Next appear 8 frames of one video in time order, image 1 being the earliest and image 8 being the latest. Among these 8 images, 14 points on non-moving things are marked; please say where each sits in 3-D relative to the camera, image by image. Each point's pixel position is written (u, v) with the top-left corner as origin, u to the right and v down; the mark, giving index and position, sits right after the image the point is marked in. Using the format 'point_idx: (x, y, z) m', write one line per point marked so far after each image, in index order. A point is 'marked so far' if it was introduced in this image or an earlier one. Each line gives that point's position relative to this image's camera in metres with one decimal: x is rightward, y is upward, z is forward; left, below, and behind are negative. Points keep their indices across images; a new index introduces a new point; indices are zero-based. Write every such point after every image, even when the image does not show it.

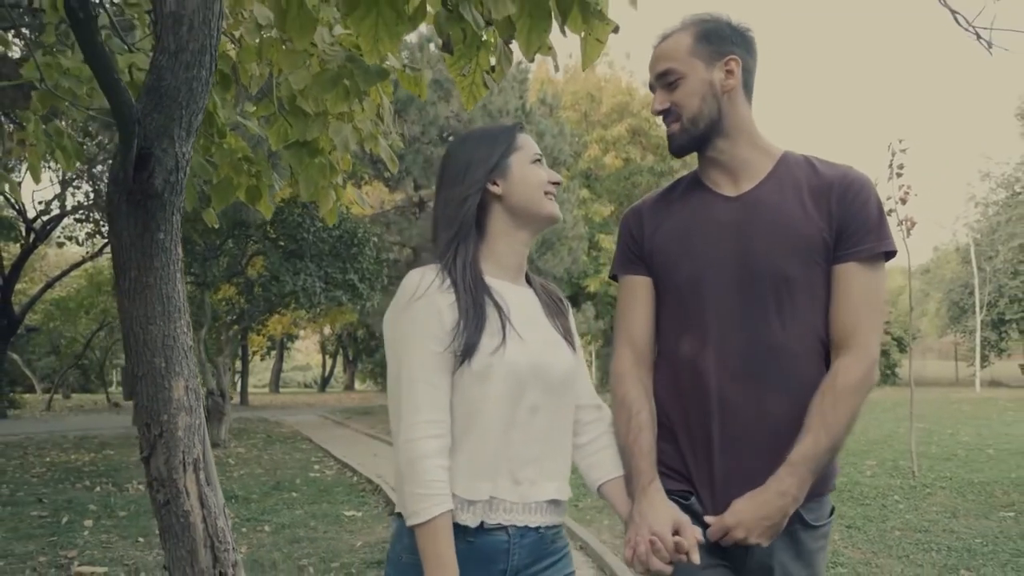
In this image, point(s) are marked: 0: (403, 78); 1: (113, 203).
0: (-0.4, +0.8, +3.8) m
1: (-1.3, +0.3, +3.3) m
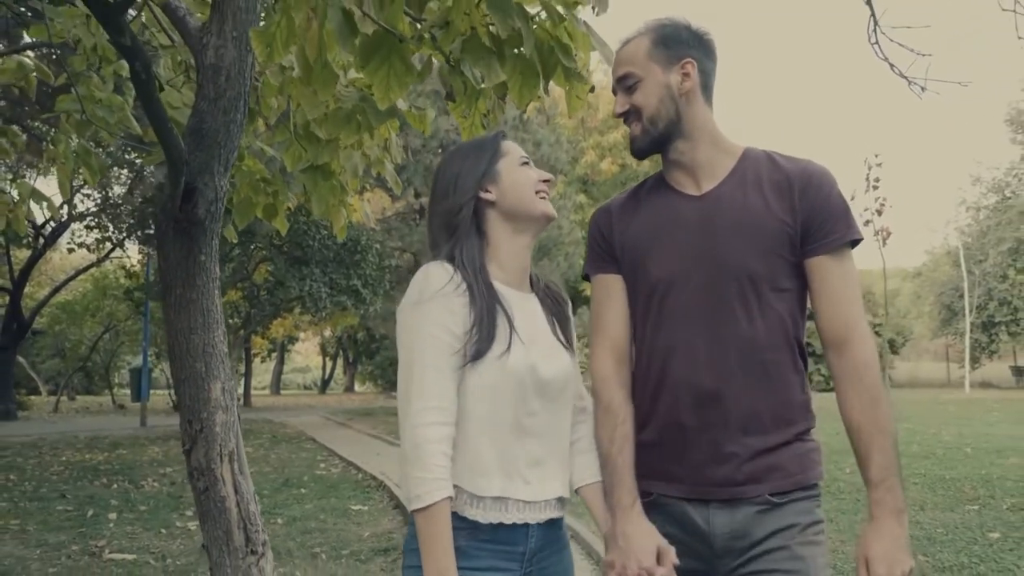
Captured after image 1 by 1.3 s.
0: (-0.4, +0.8, +4.3) m
1: (-1.3, +0.2, +3.8) m
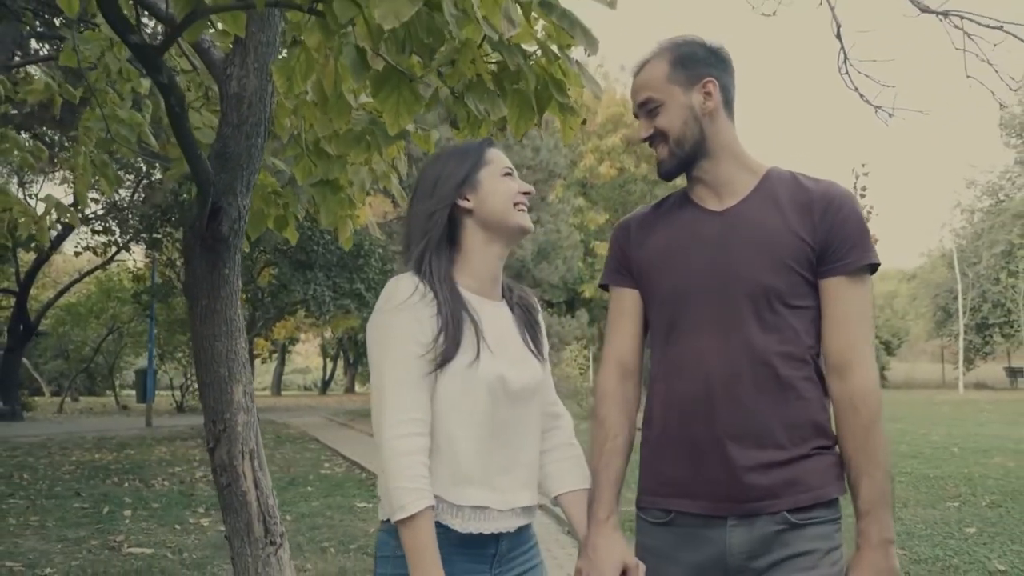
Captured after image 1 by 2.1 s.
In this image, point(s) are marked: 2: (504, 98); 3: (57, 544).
0: (-0.5, +0.7, +4.6) m
1: (-1.3, +0.2, +4.1) m
2: (0.0, +0.7, +3.4) m
3: (-3.1, -1.8, +6.7) m
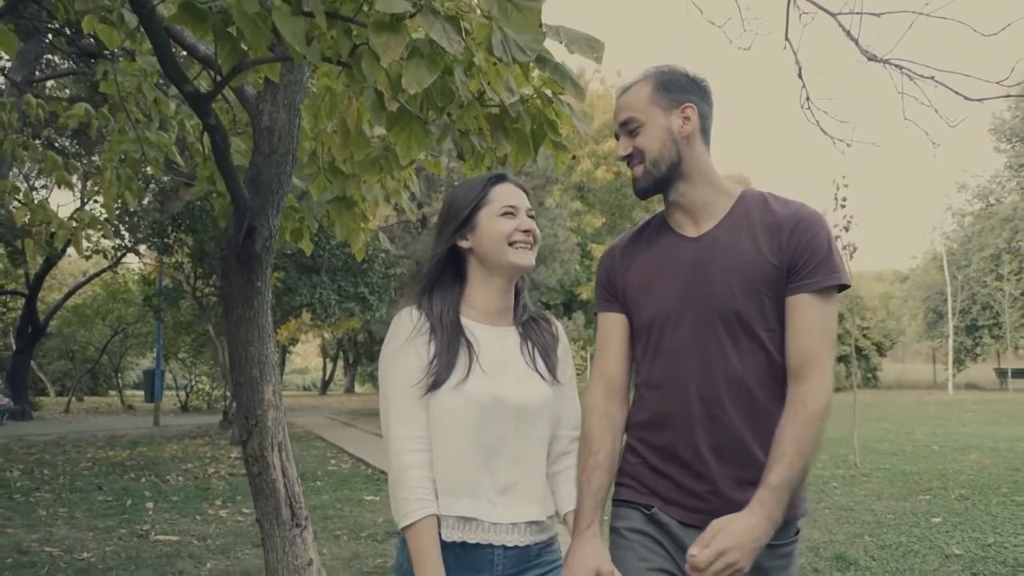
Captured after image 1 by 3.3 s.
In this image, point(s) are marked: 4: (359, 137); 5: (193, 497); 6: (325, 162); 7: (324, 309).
0: (-0.5, +0.7, +5.1) m
1: (-1.3, +0.1, +4.6) m
2: (0.0, +0.6, +3.9) m
3: (-3.1, -1.8, +7.2) m
4: (-0.7, +0.7, +4.3) m
5: (-3.0, -2.0, +9.2) m
6: (-1.1, +0.7, +5.7) m
7: (-2.9, -0.3, +15.3) m
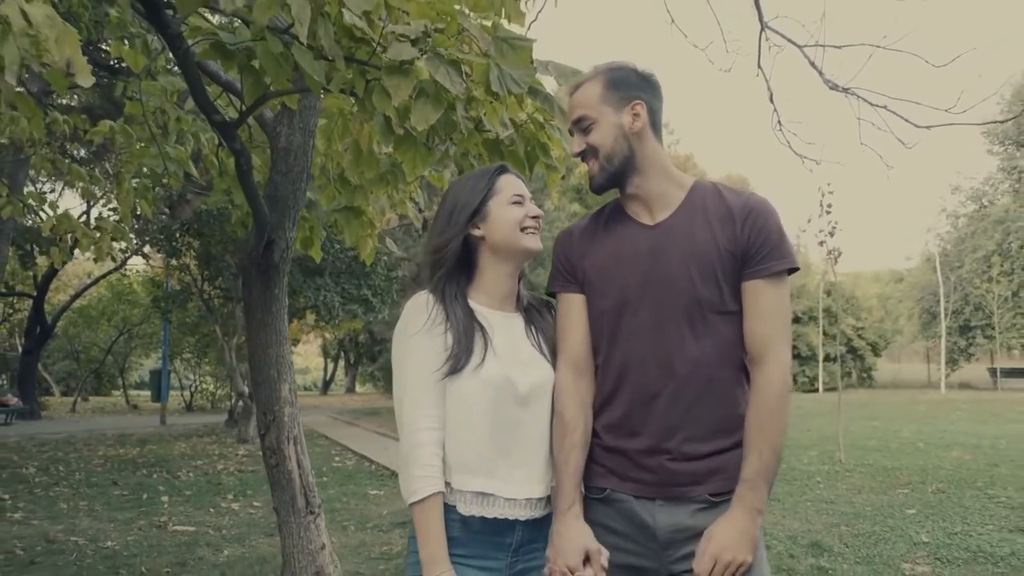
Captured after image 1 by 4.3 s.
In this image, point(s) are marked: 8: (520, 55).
0: (-0.5, +0.6, +5.5) m
1: (-1.4, +0.1, +5.0) m
2: (0.0, +0.6, +4.3) m
3: (-3.1, -1.8, +7.7) m
4: (-0.7, +0.6, +4.7) m
5: (-3.0, -2.0, +9.6) m
6: (-1.1, +0.7, +6.1) m
7: (-2.9, -0.4, +15.7) m
8: (0.0, +0.8, +3.5) m
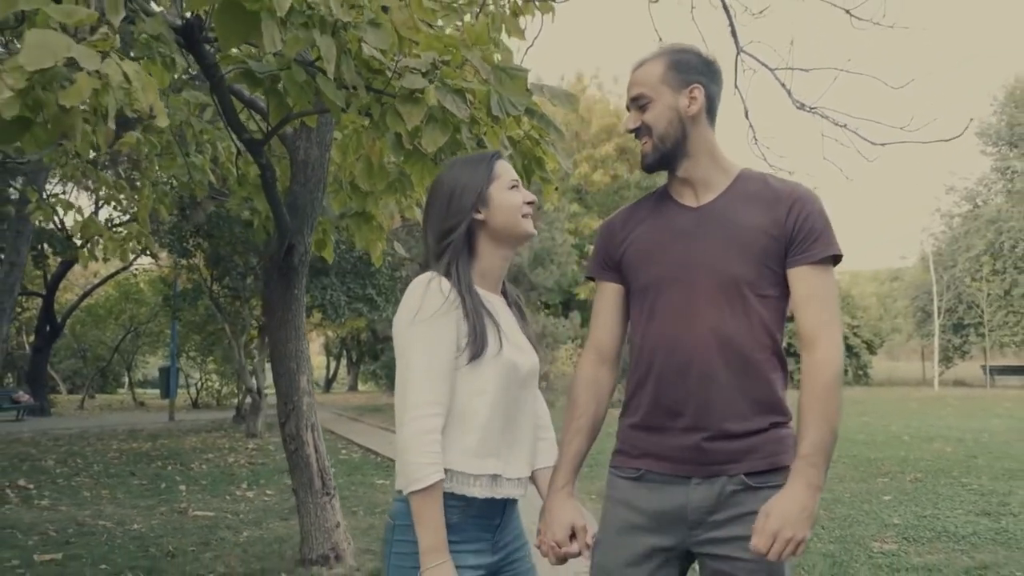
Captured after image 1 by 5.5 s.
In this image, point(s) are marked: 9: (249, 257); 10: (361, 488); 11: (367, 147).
0: (-0.5, +0.6, +6.0) m
1: (-1.4, +0.1, +5.5) m
2: (-0.1, +0.6, +4.8) m
3: (-3.2, -1.8, +8.1) m
4: (-0.7, +0.6, +5.2) m
5: (-3.0, -2.0, +10.1) m
6: (-1.1, +0.7, +6.6) m
7: (-2.9, -0.3, +16.2) m
8: (0.0, +0.8, +4.0) m
9: (-4.2, +0.5, +15.9) m
10: (-1.4, -1.9, +9.4) m
11: (-0.8, +0.7, +5.1) m
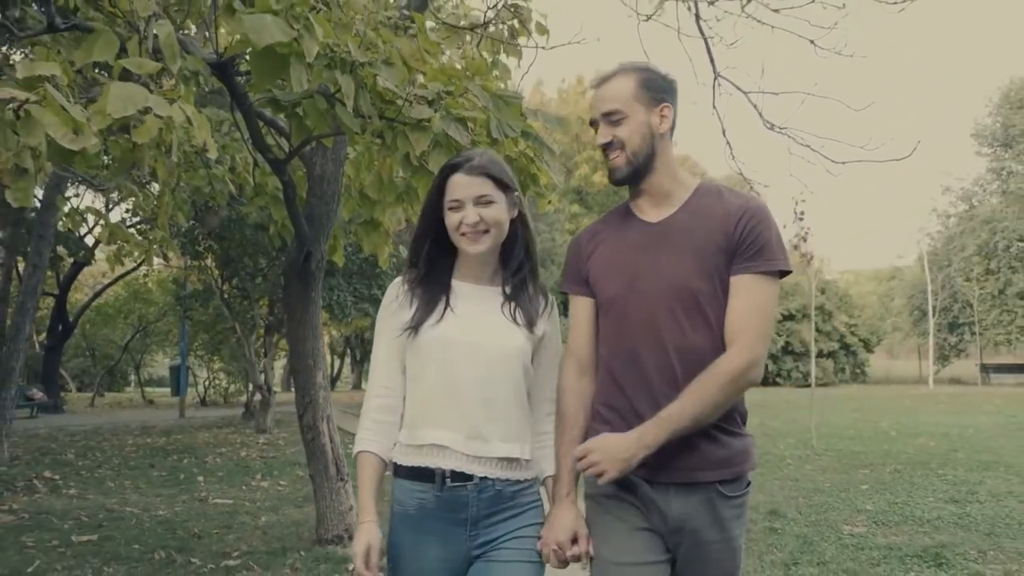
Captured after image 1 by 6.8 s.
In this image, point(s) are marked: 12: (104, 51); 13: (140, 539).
0: (-0.5, +0.6, +6.5) m
1: (-1.4, +0.1, +6.0) m
2: (-0.1, +0.6, +5.3) m
3: (-3.2, -1.9, +8.7) m
4: (-0.7, +0.6, +5.7) m
5: (-3.0, -2.0, +10.6) m
6: (-1.1, +0.7, +7.1) m
7: (-2.9, -0.4, +16.7) m
8: (0.0, +0.8, +4.5) m
9: (-4.2, +0.5, +16.4) m
10: (-1.4, -1.9, +9.9) m
11: (-0.8, +0.7, +5.6) m
12: (-1.3, +0.8, +3.1) m
13: (-2.5, -1.7, +6.6) m
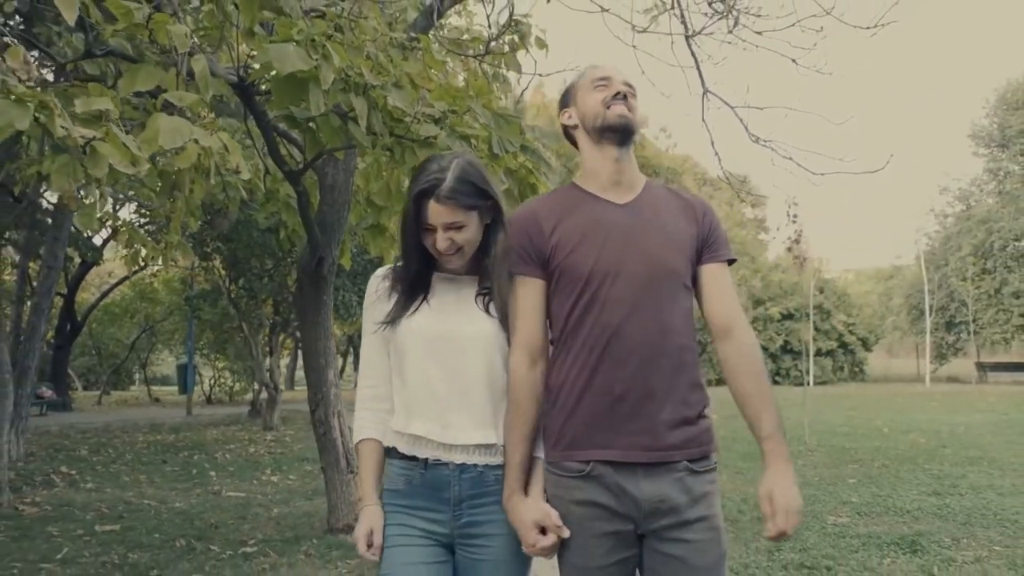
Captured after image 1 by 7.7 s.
0: (-0.5, +0.6, +6.9) m
1: (-1.4, 0.0, +6.4) m
2: (-0.1, +0.5, +5.6) m
3: (-3.1, -1.9, +9.0) m
4: (-0.7, +0.6, +6.1) m
5: (-3.0, -2.0, +11.0) m
6: (-1.1, +0.7, +7.5) m
7: (-2.9, -0.4, +17.1) m
8: (0.0, +0.8, +4.8) m
9: (-4.2, +0.5, +16.7) m
10: (-1.4, -1.9, +10.2) m
11: (-0.8, +0.7, +6.0) m
12: (-1.3, +0.7, +3.5) m
13: (-2.5, -1.7, +7.0) m
